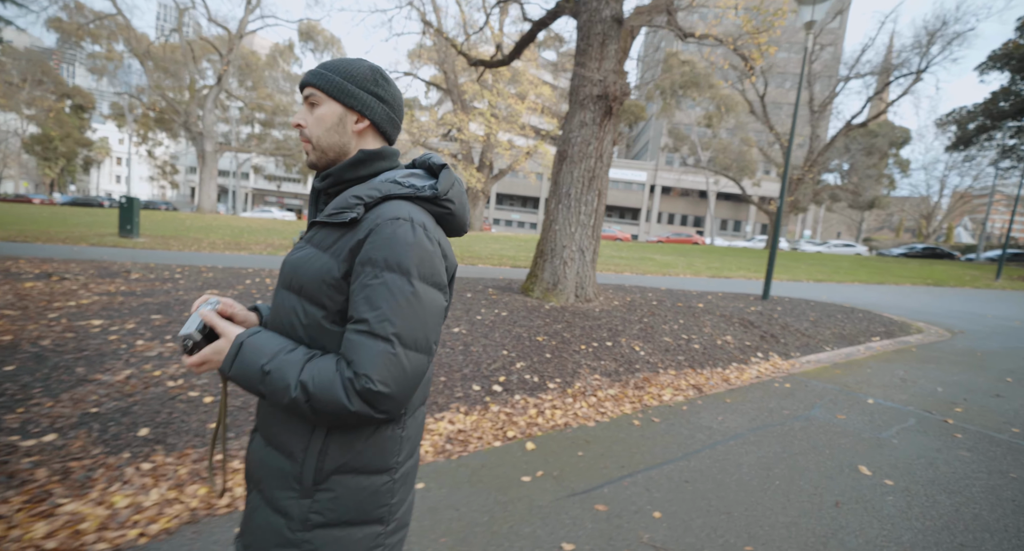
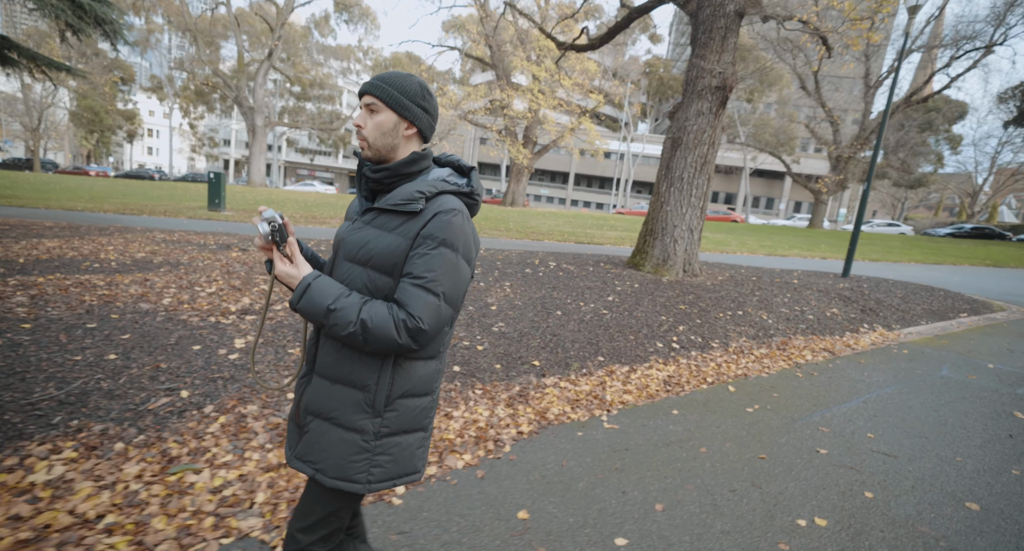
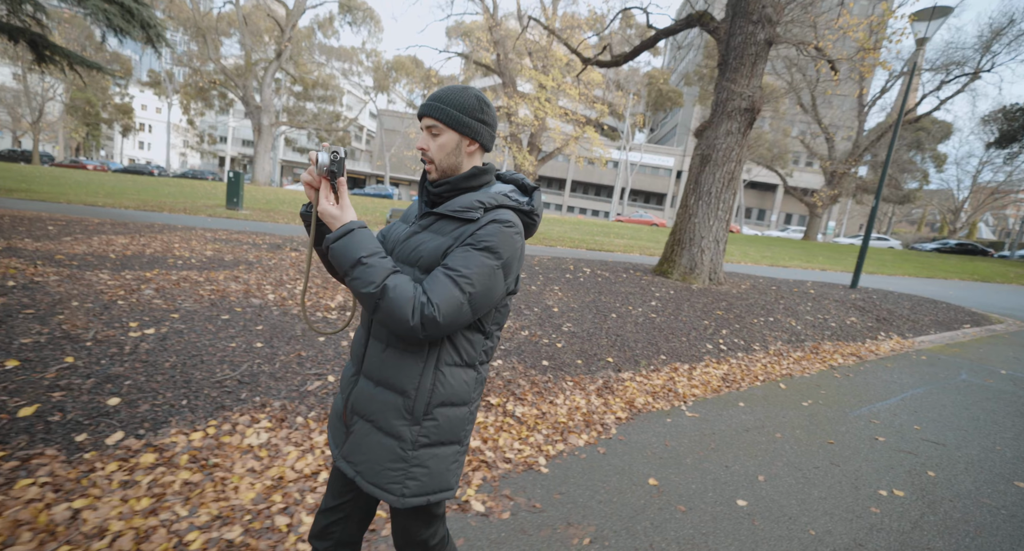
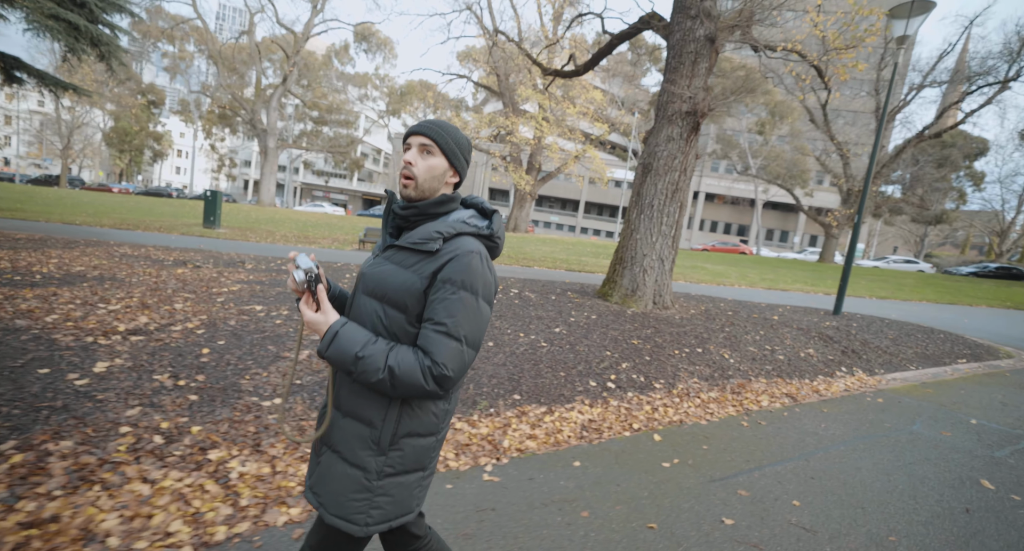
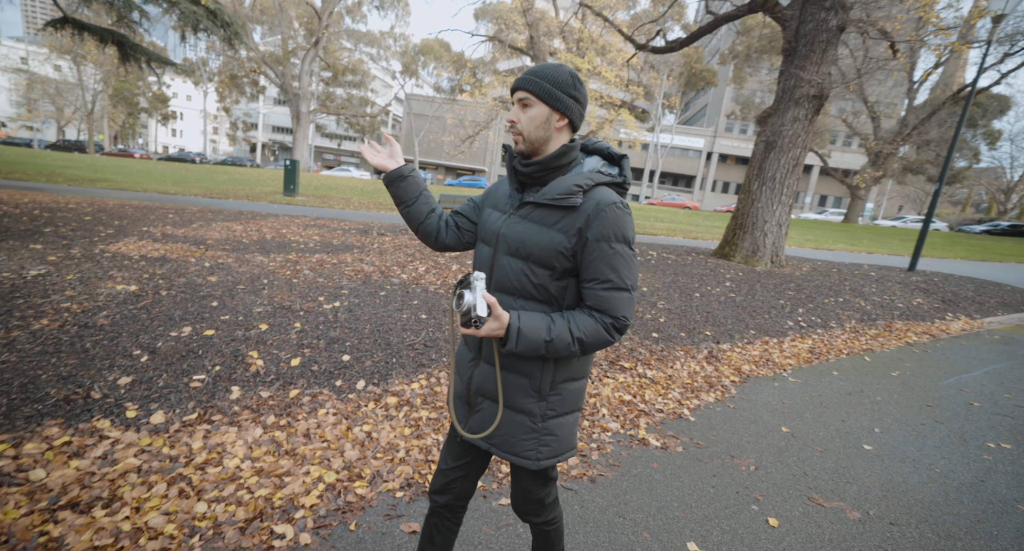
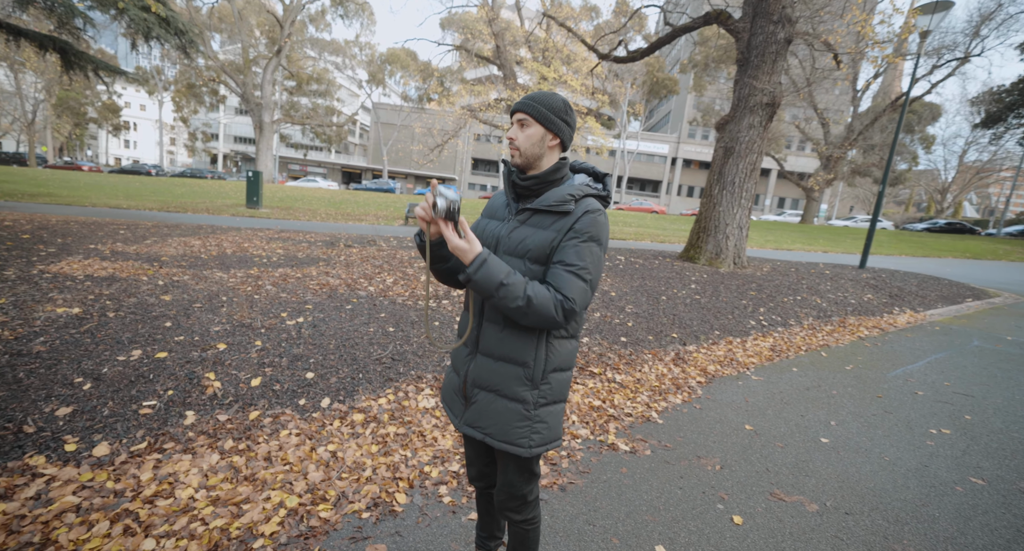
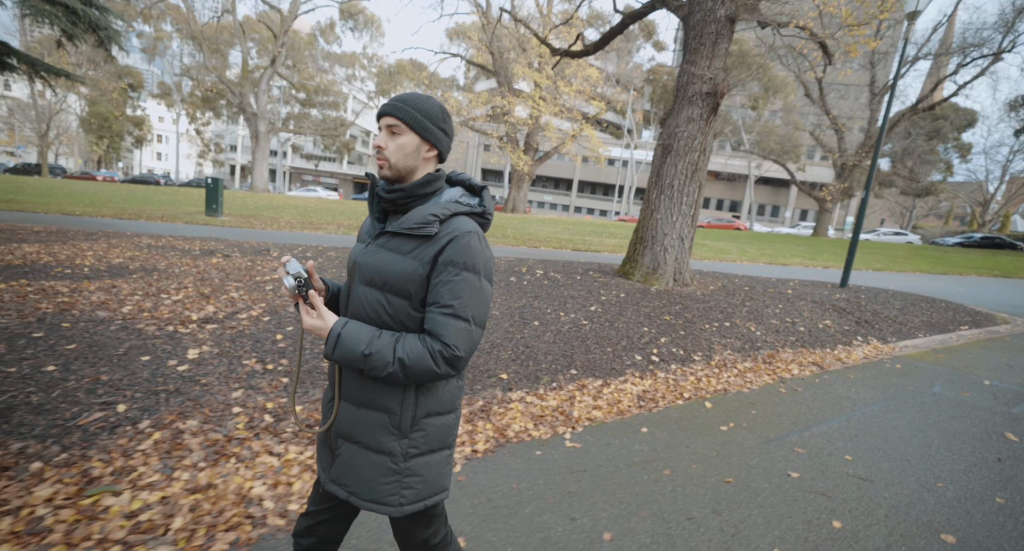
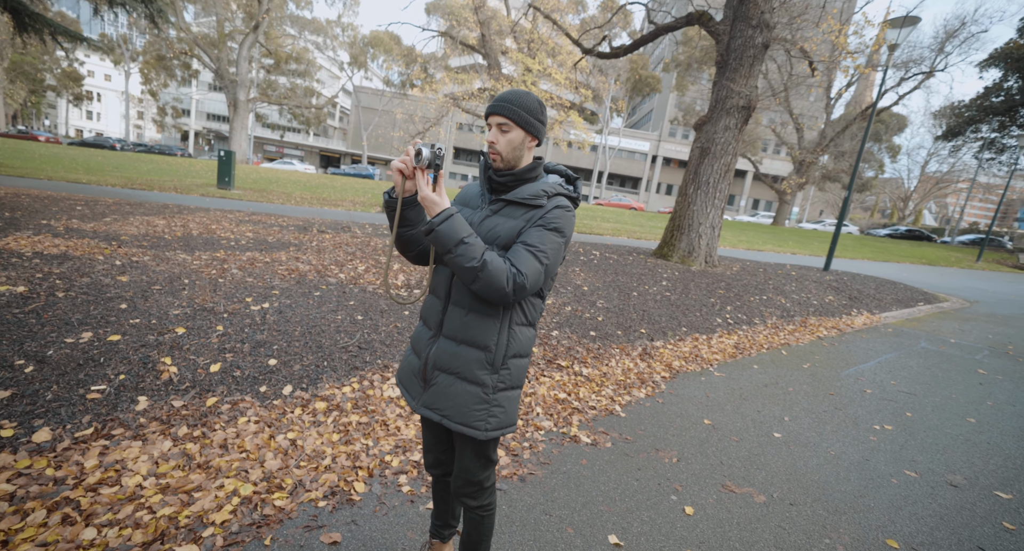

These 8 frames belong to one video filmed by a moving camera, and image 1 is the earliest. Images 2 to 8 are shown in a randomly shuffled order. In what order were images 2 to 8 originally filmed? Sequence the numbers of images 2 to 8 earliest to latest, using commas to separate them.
4, 7, 2, 3, 8, 6, 5
